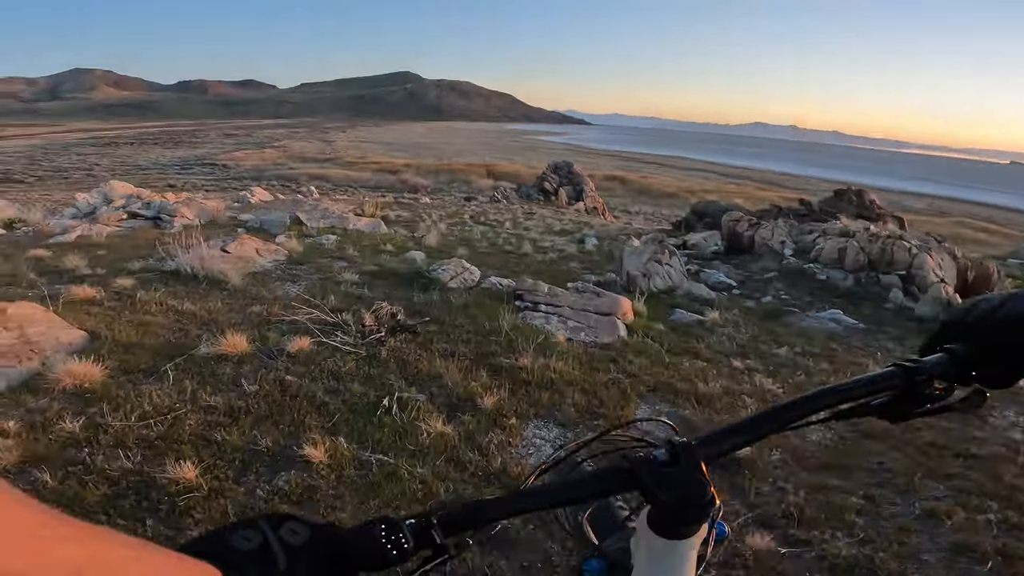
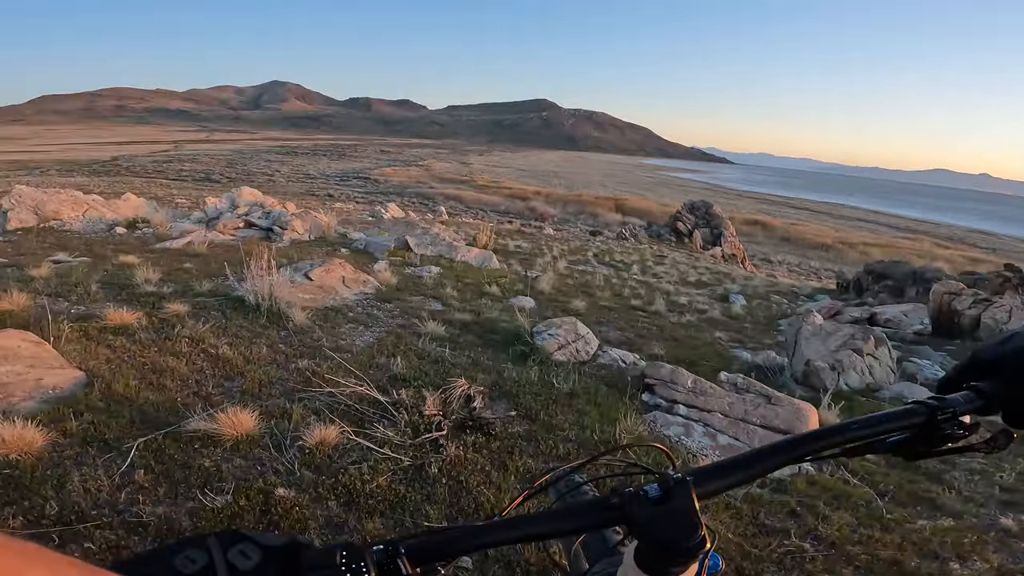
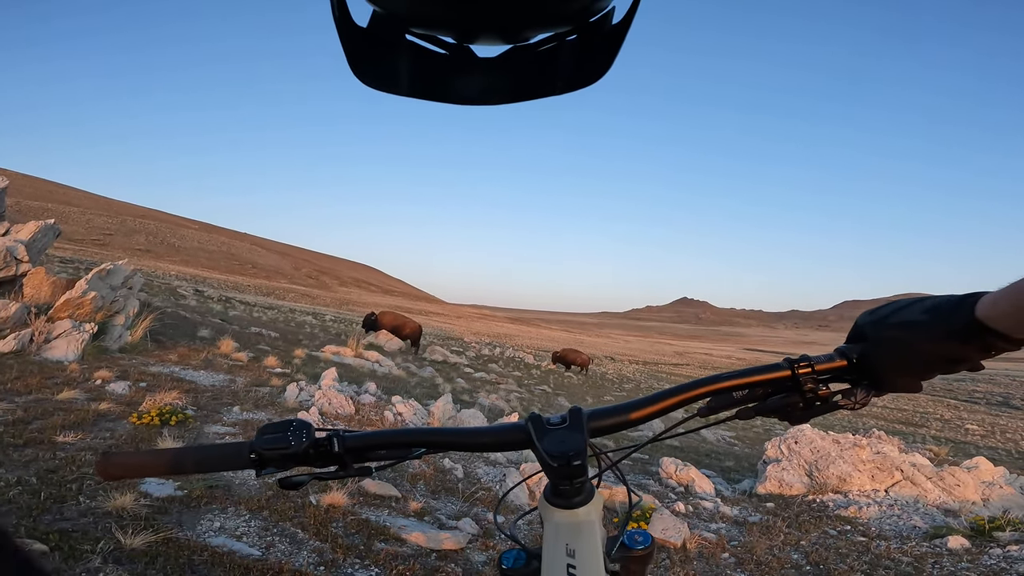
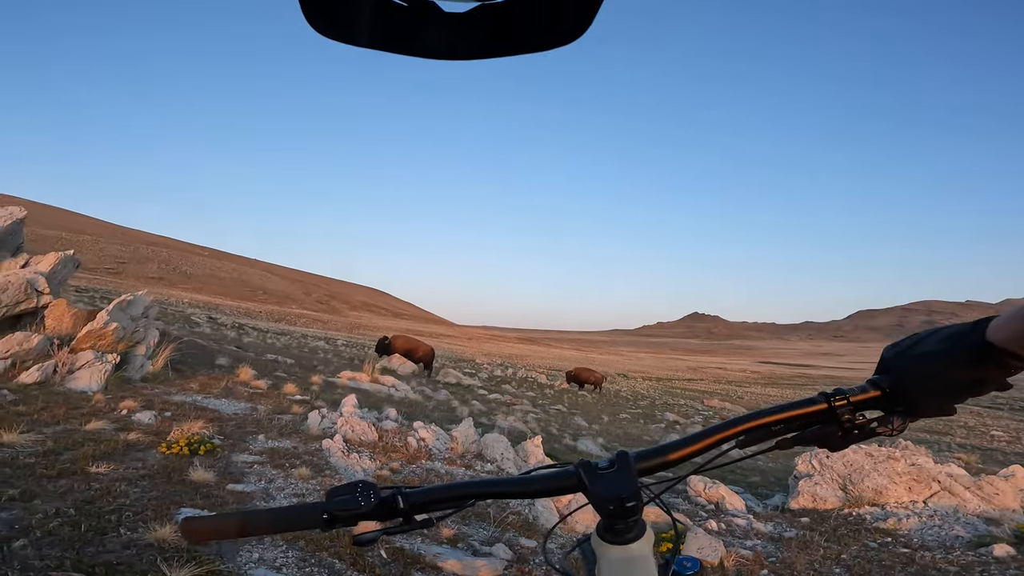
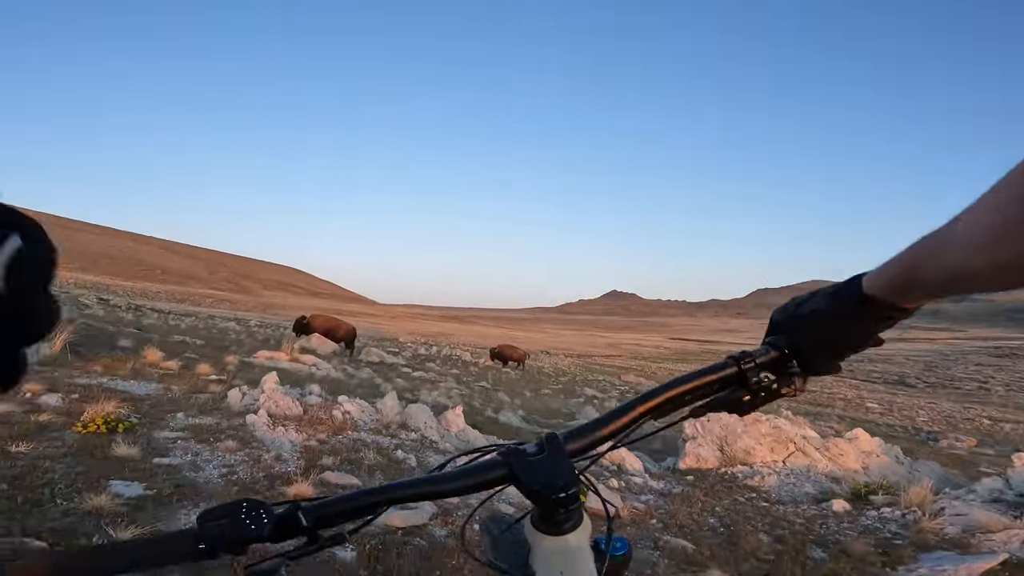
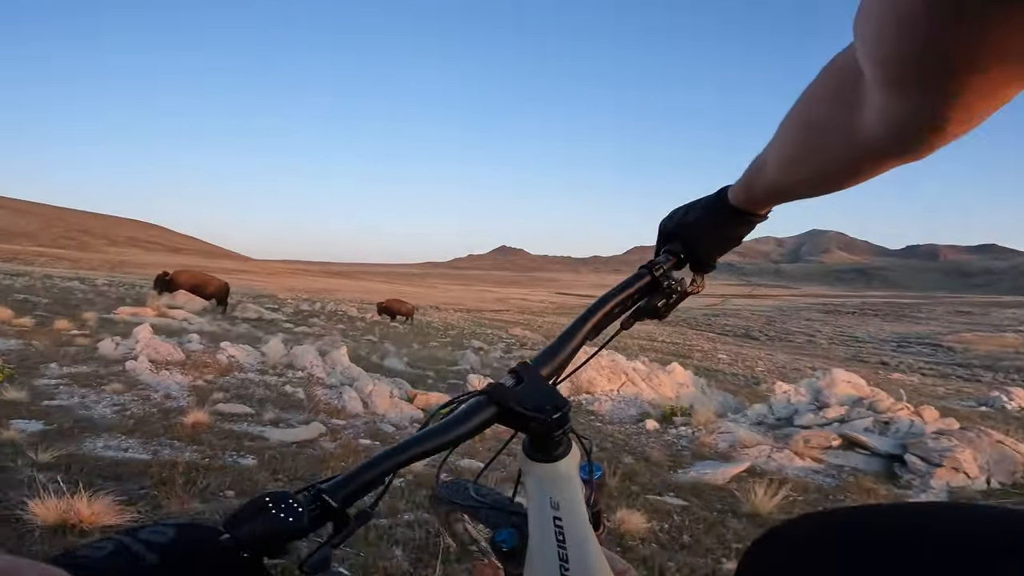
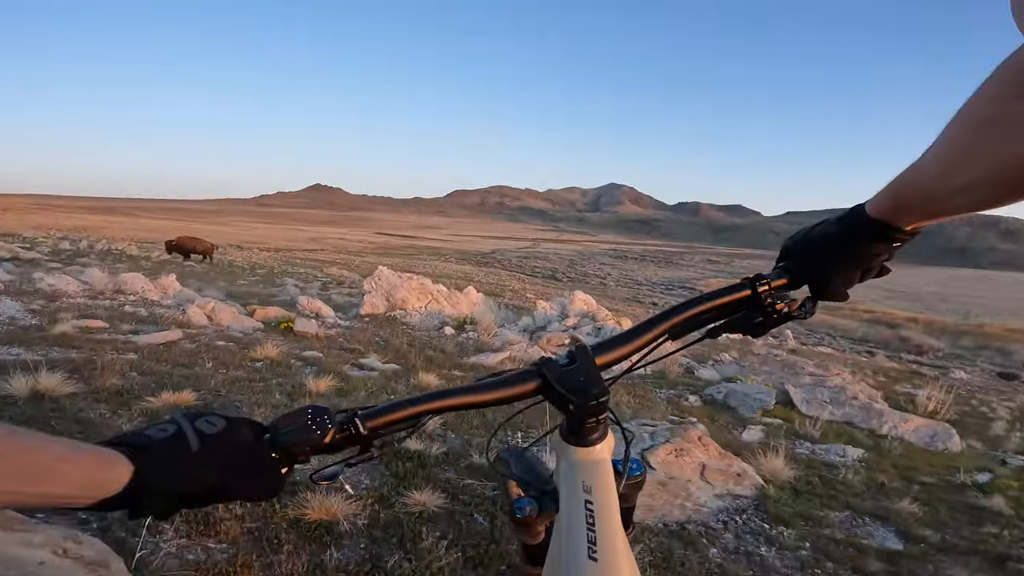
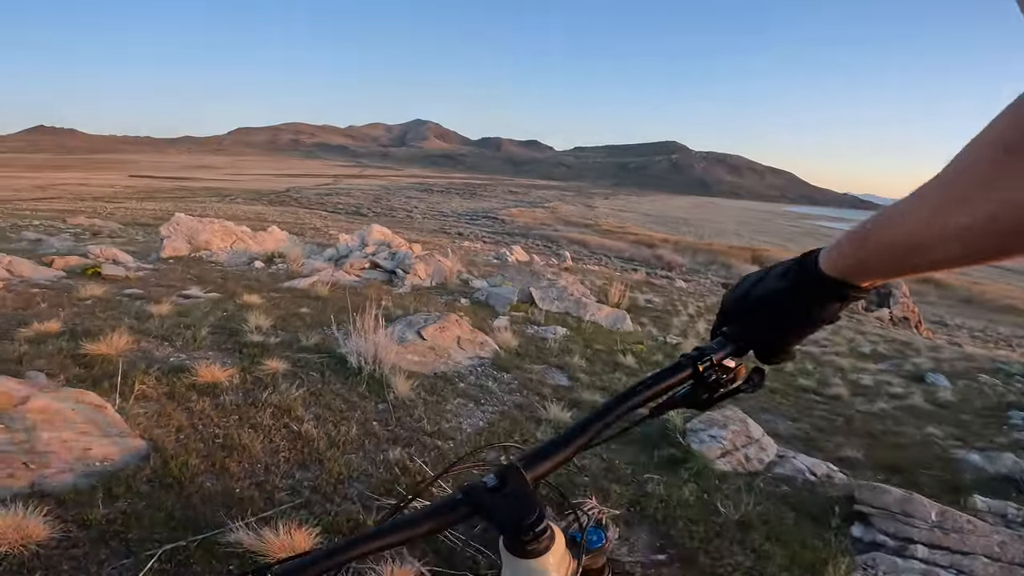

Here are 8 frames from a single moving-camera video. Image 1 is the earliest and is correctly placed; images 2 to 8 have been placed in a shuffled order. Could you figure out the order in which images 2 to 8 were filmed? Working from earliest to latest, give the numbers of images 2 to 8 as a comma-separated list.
2, 8, 7, 6, 5, 4, 3
